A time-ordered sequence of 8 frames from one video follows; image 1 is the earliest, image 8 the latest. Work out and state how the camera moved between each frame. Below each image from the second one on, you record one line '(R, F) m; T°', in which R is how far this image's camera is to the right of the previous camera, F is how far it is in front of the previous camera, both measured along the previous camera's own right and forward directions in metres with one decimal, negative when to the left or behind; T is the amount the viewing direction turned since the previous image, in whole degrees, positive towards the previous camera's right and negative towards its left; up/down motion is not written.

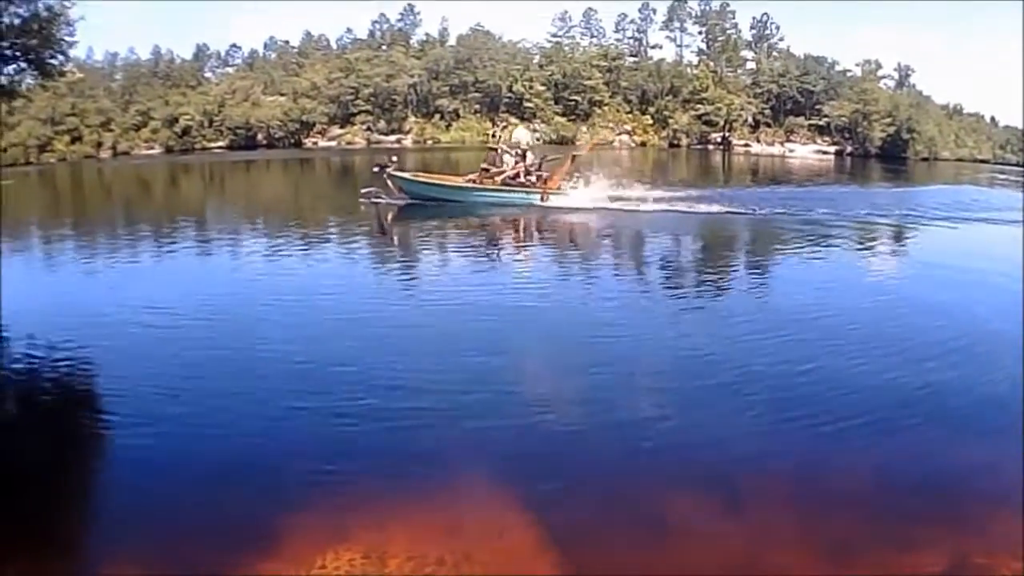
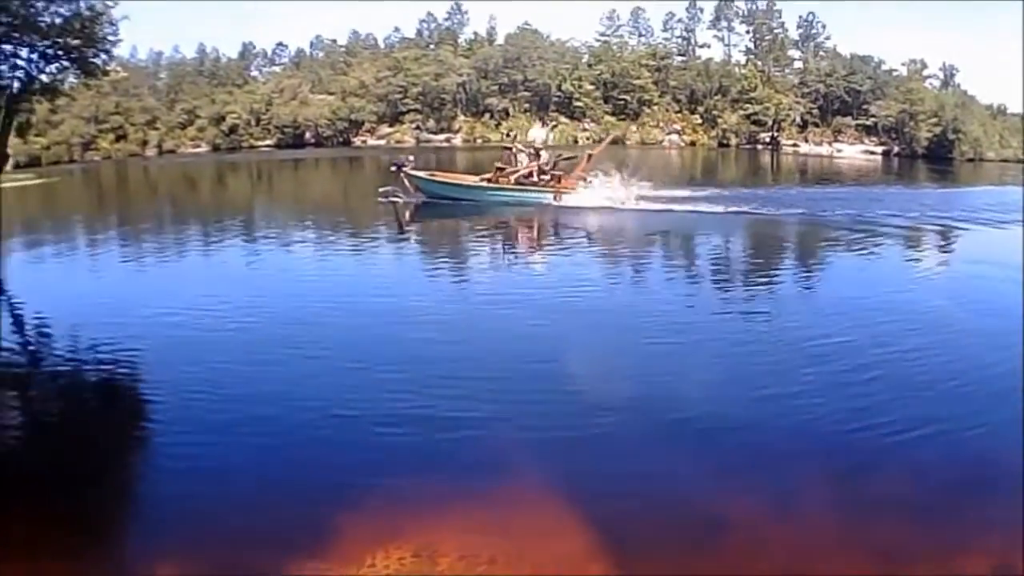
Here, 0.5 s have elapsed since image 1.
(-0.3, +0.1) m; -1°
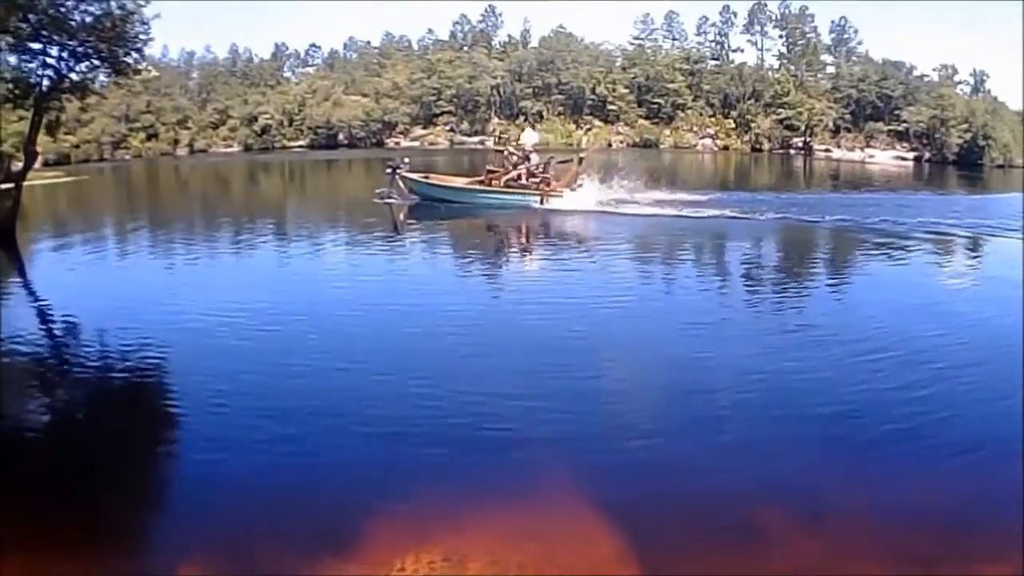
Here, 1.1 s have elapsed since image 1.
(-0.2, 0.0) m; 0°
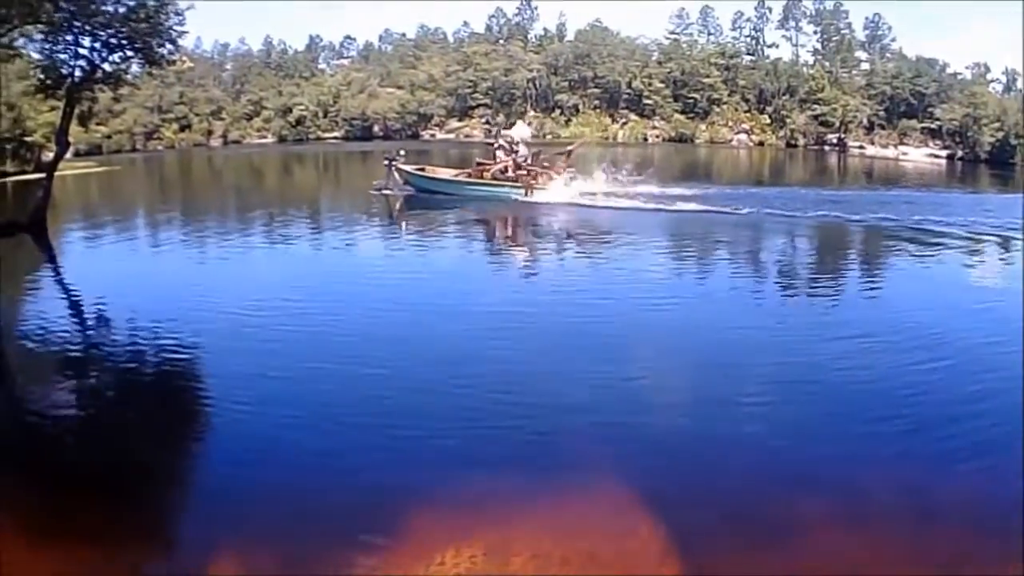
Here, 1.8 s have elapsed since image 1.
(-0.2, 0.0) m; 0°
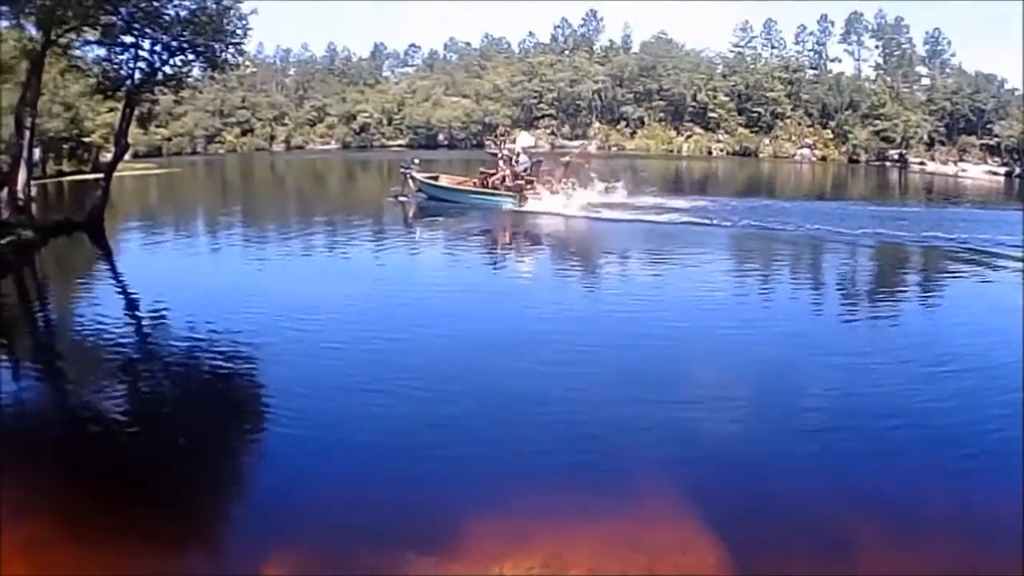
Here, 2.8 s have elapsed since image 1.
(-0.4, 0.0) m; -1°
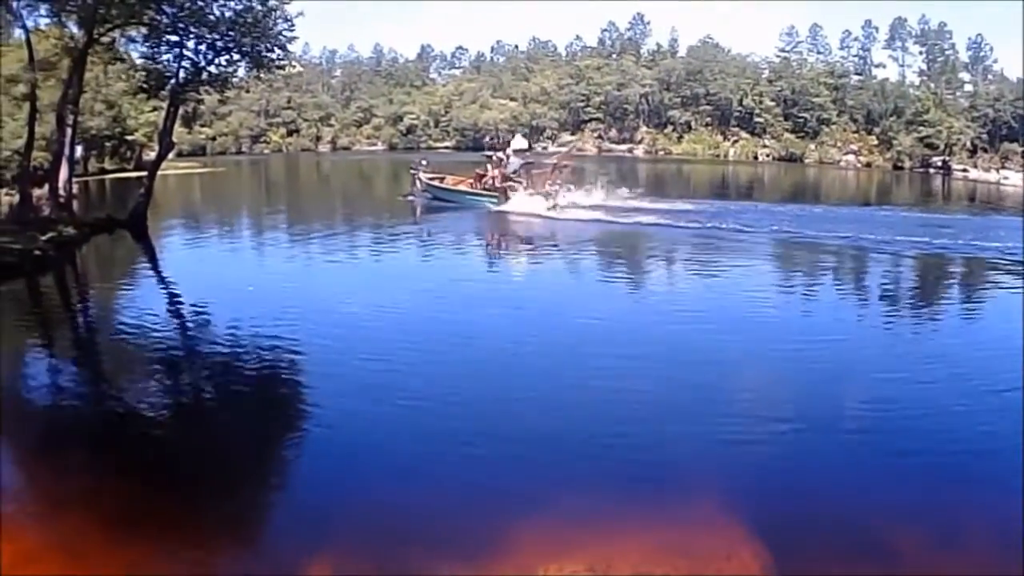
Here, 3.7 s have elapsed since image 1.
(-0.3, 0.0) m; -1°
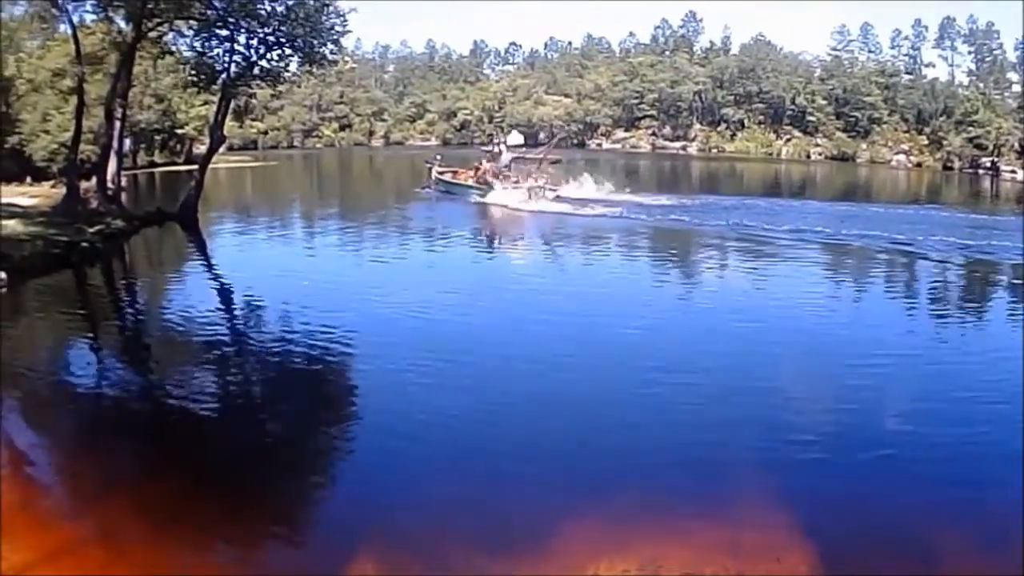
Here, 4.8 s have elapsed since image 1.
(-0.3, -0.1) m; -1°
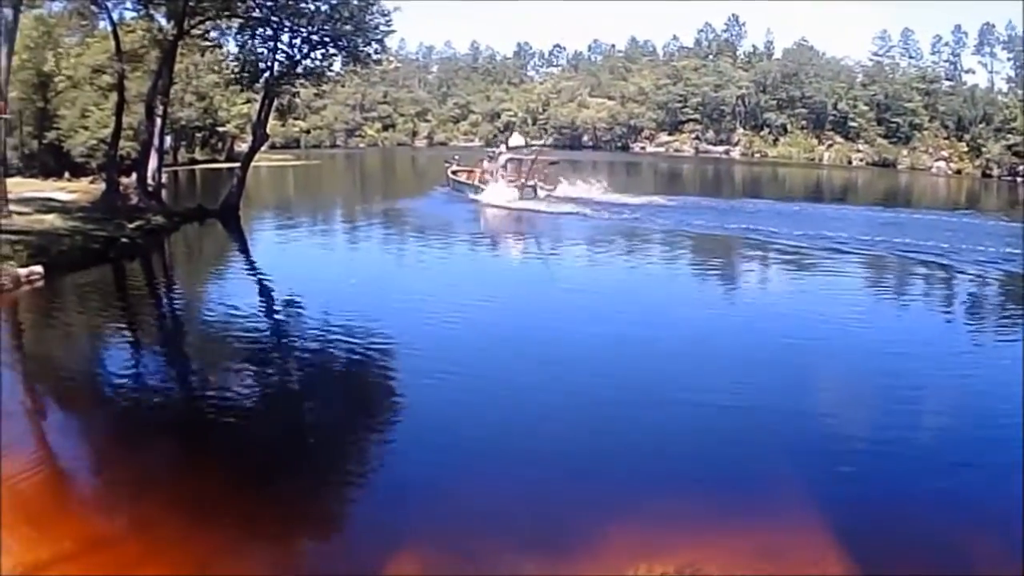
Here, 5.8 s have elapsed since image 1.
(-0.3, -0.1) m; -1°
